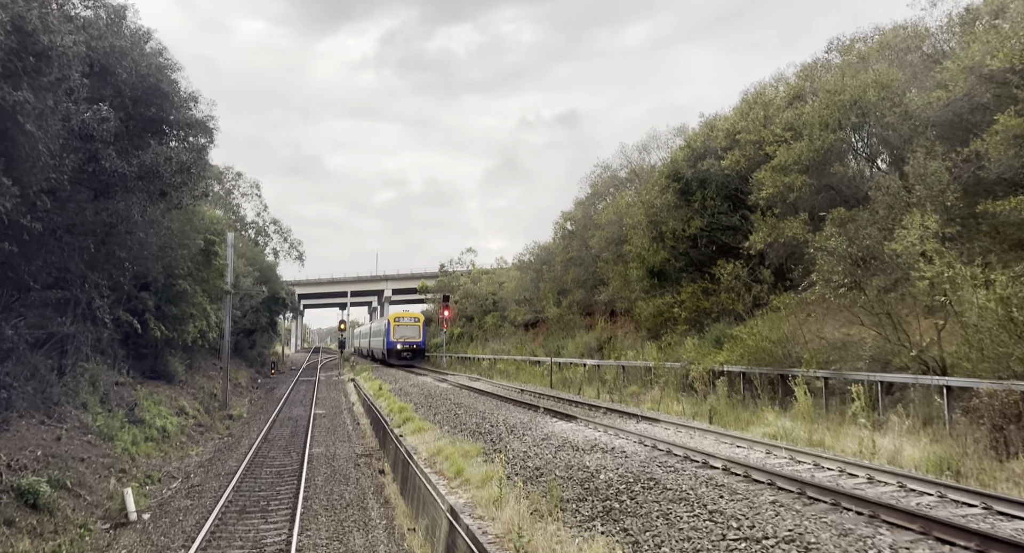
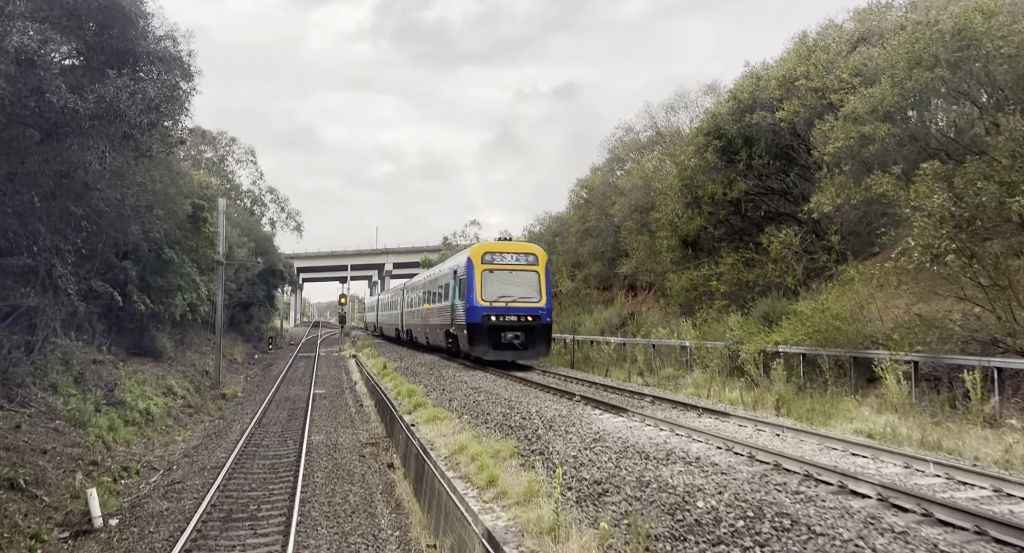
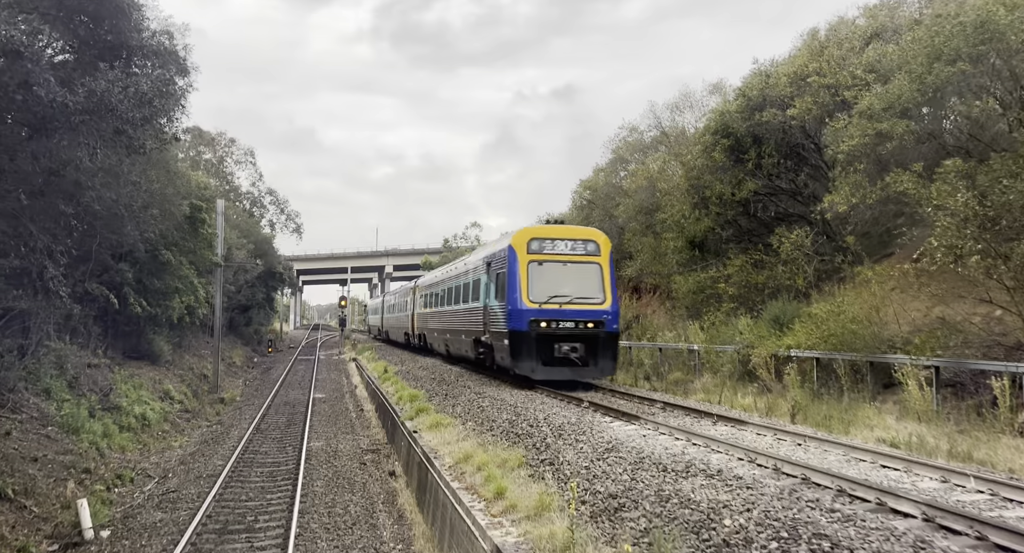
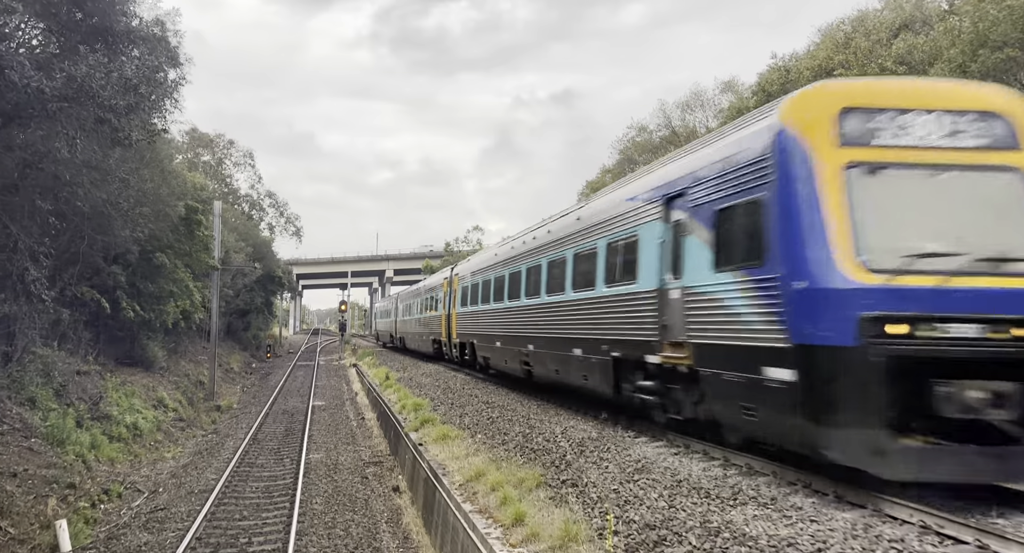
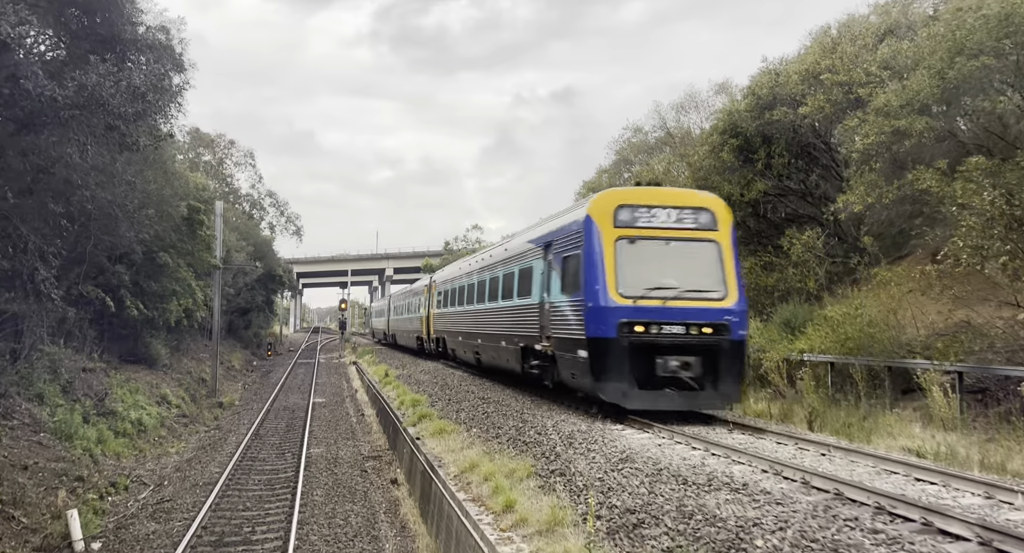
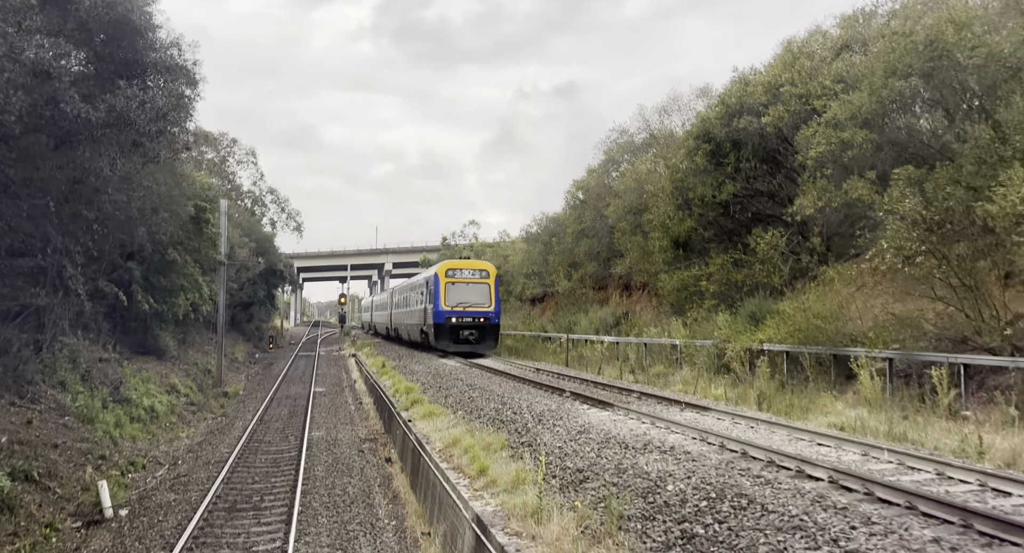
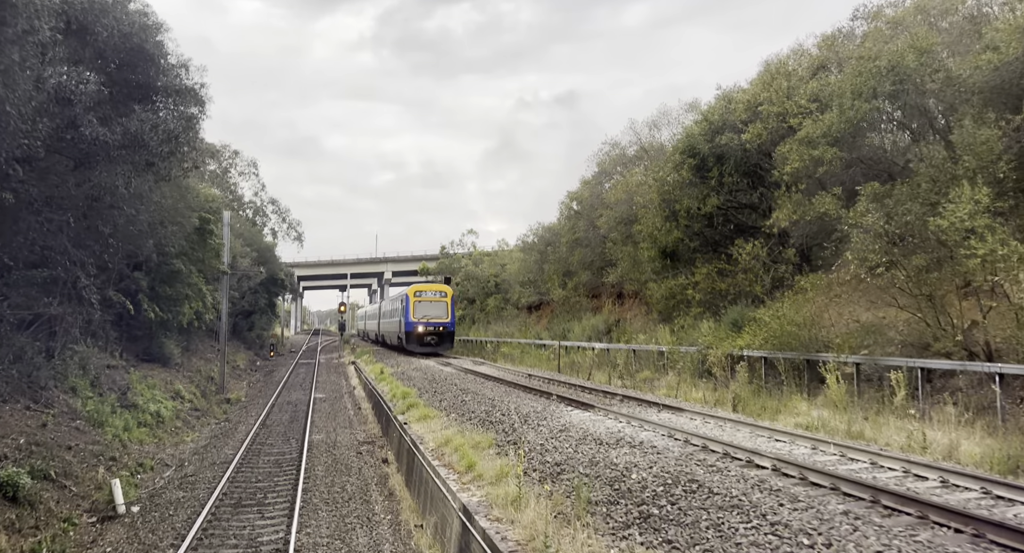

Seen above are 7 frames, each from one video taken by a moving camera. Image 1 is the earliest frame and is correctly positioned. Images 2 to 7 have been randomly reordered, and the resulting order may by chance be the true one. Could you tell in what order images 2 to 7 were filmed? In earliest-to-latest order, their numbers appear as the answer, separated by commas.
7, 6, 2, 3, 5, 4
